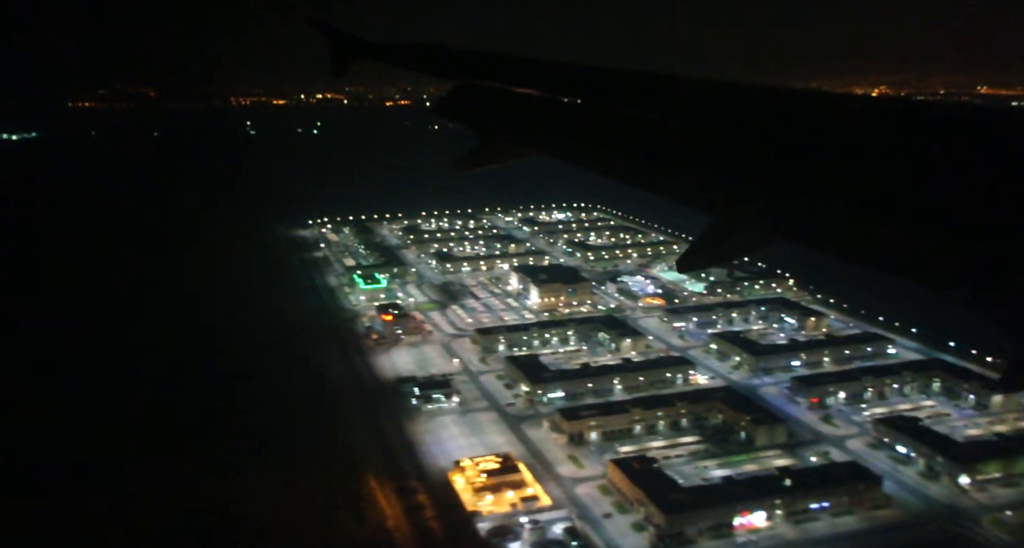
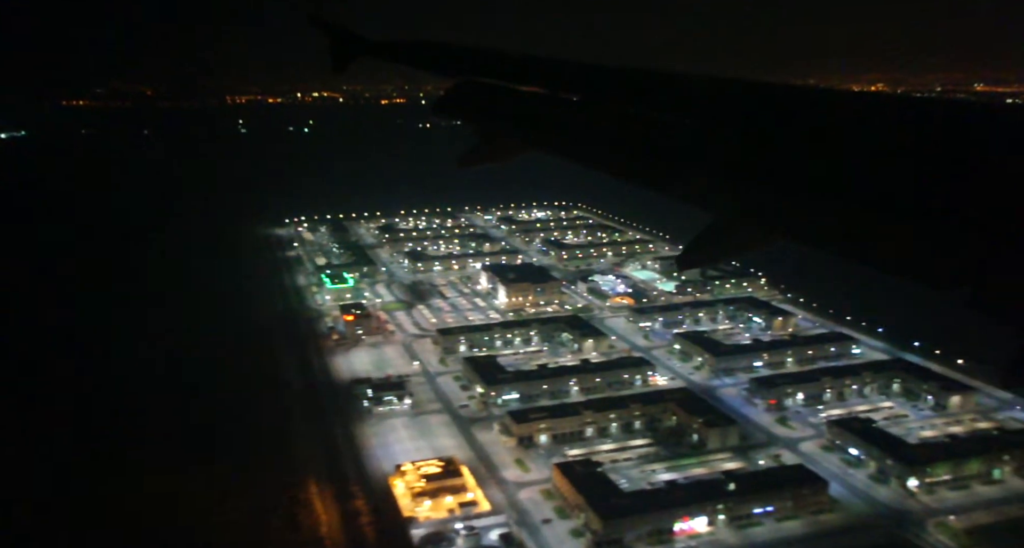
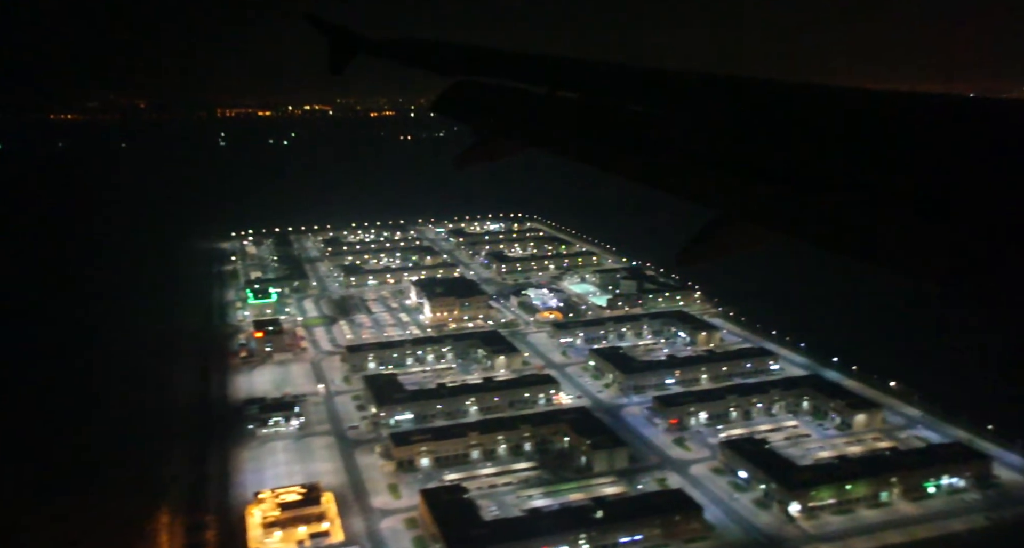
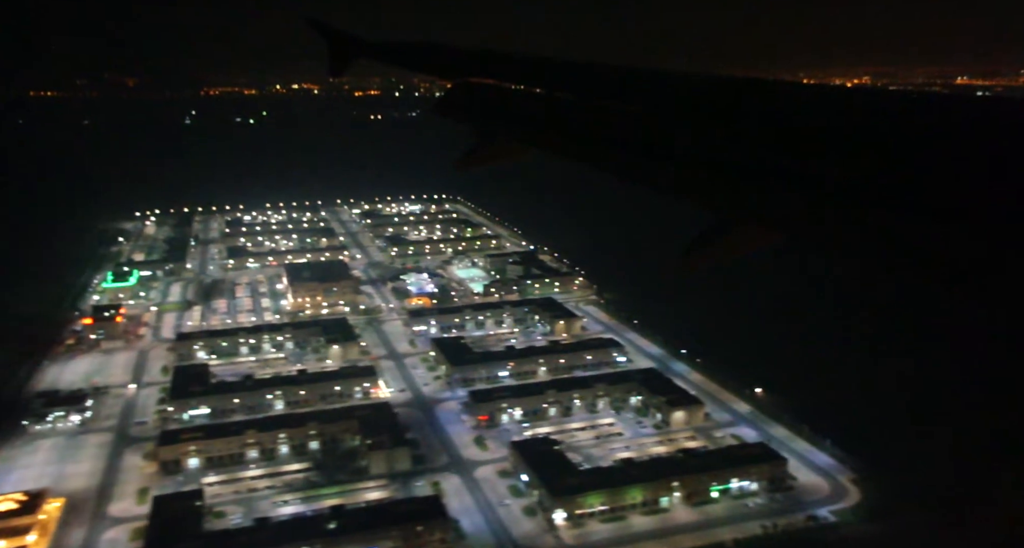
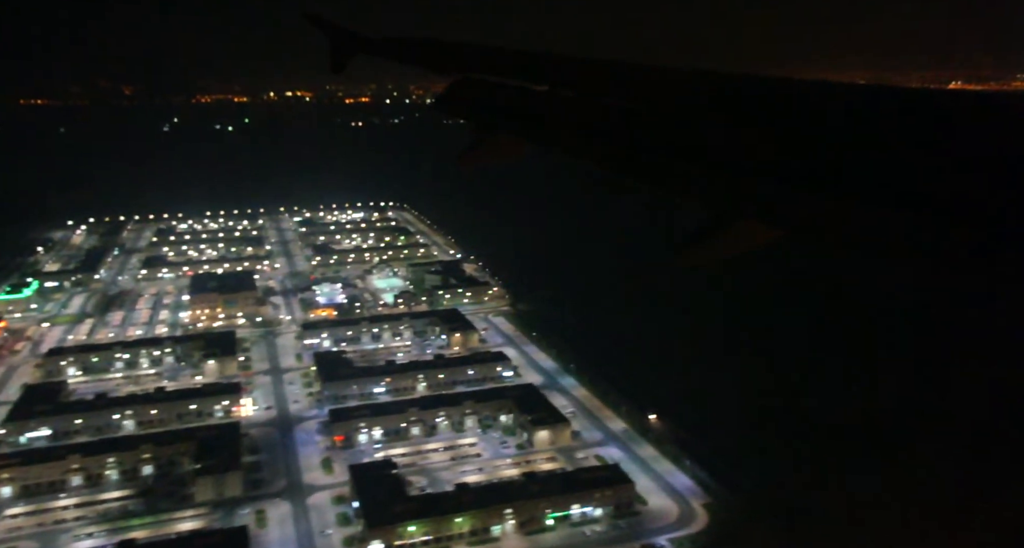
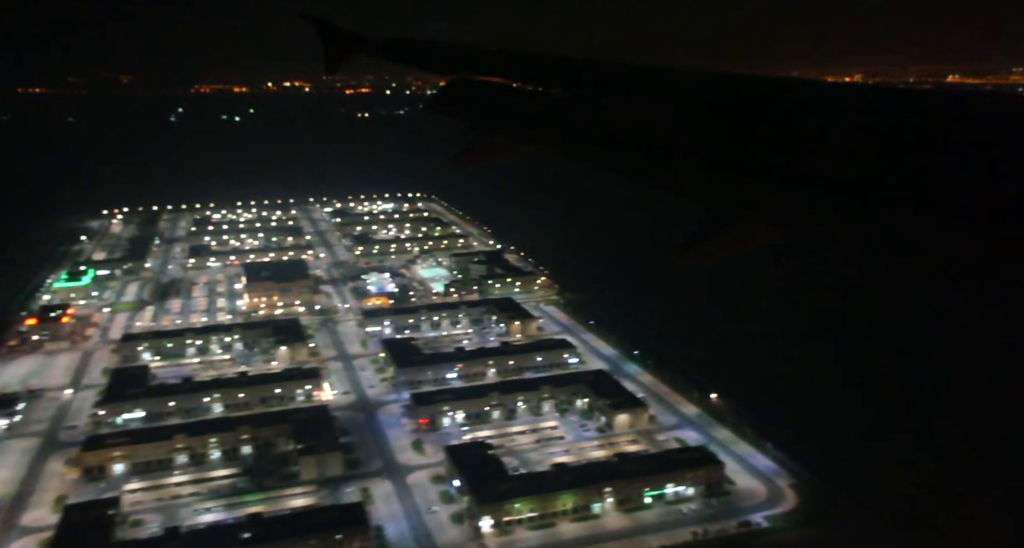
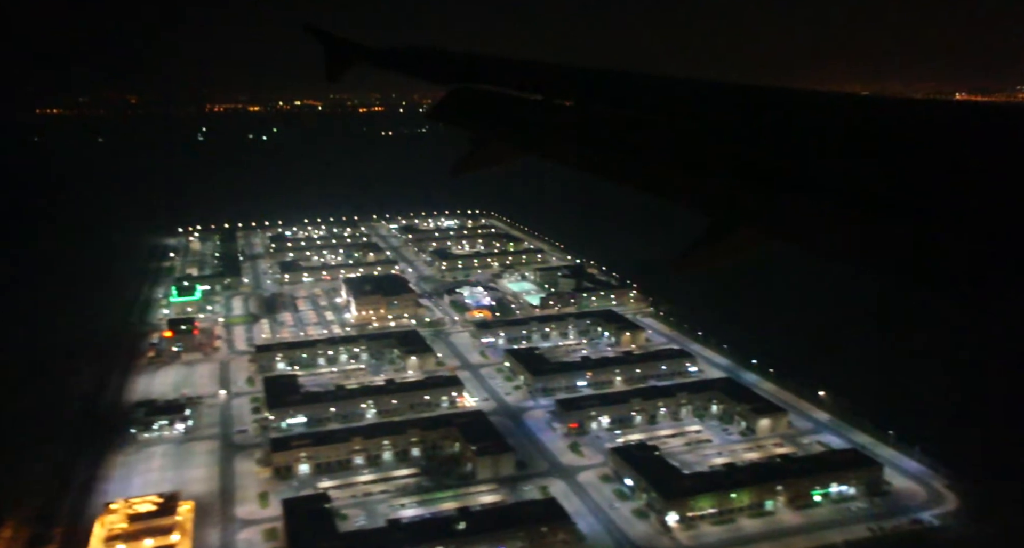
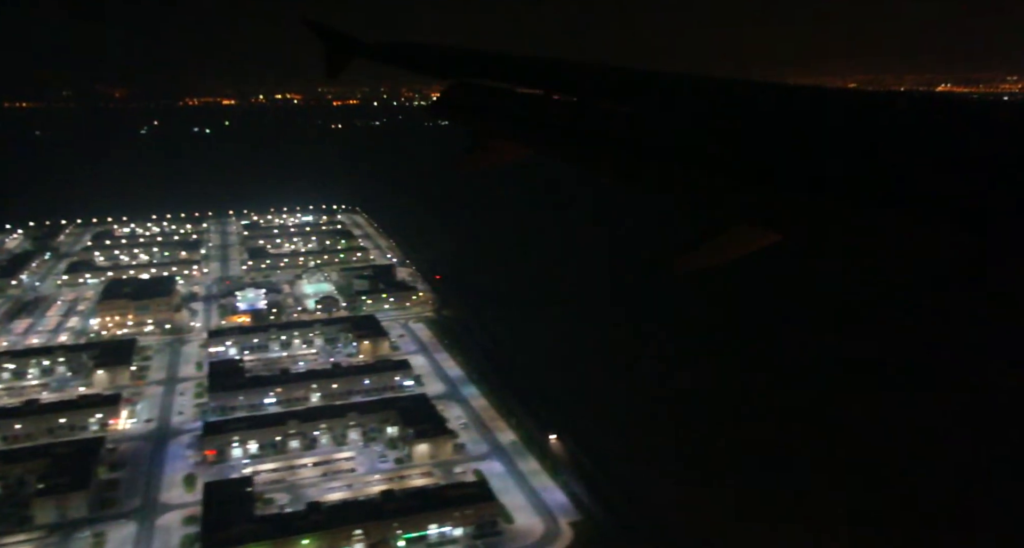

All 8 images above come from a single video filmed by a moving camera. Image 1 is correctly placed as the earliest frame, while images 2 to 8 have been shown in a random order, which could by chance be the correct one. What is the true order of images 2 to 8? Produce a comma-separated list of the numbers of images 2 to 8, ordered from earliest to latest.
2, 3, 7, 4, 6, 5, 8
